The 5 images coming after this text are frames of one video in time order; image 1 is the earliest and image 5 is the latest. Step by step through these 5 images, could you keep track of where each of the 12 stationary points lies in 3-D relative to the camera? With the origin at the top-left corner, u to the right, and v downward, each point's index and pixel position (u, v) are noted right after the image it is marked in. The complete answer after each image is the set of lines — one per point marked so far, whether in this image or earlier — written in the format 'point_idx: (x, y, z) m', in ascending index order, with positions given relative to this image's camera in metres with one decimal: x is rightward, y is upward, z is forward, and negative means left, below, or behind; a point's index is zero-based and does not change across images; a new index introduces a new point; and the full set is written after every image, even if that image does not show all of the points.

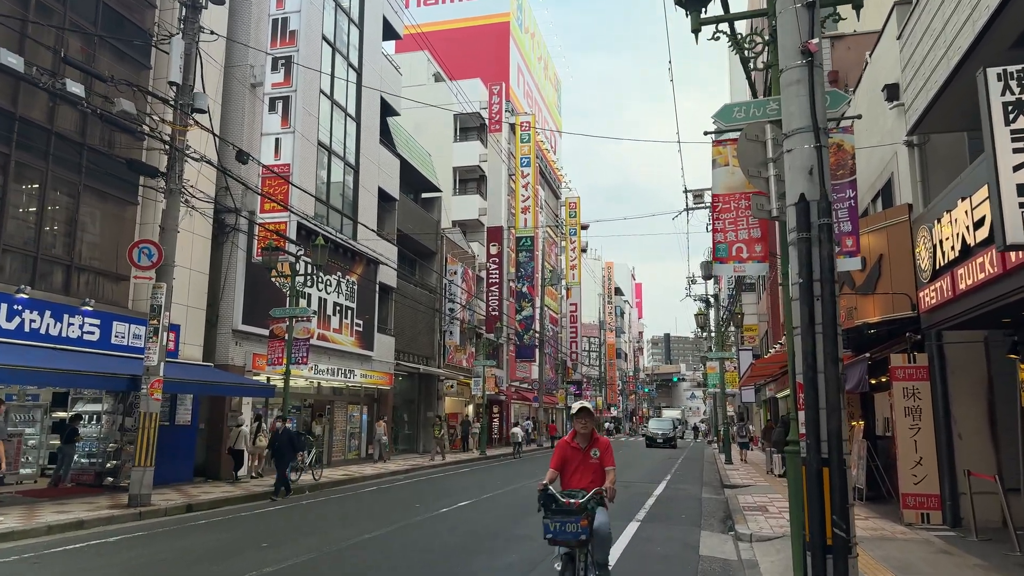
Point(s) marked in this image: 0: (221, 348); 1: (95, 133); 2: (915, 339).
0: (-7.8, -1.6, +18.9) m
1: (-9.4, +3.5, +15.9) m
2: (+6.6, -0.8, +11.5) m
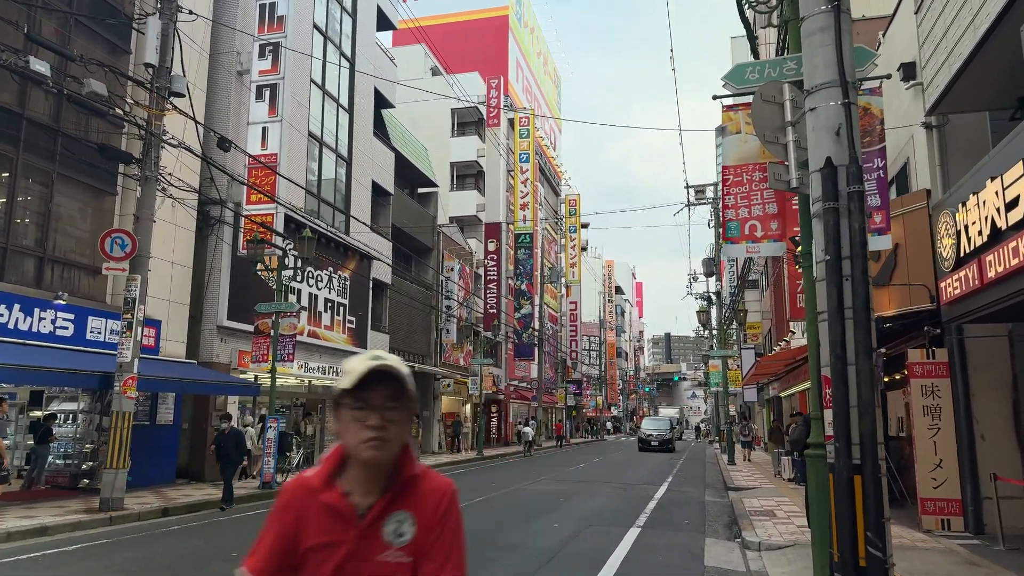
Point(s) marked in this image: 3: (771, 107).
0: (-7.9, -1.4, +18.2) m
1: (-9.5, +3.6, +15.2) m
2: (+6.4, -0.7, +10.8) m
3: (+2.0, +1.4, +5.4) m
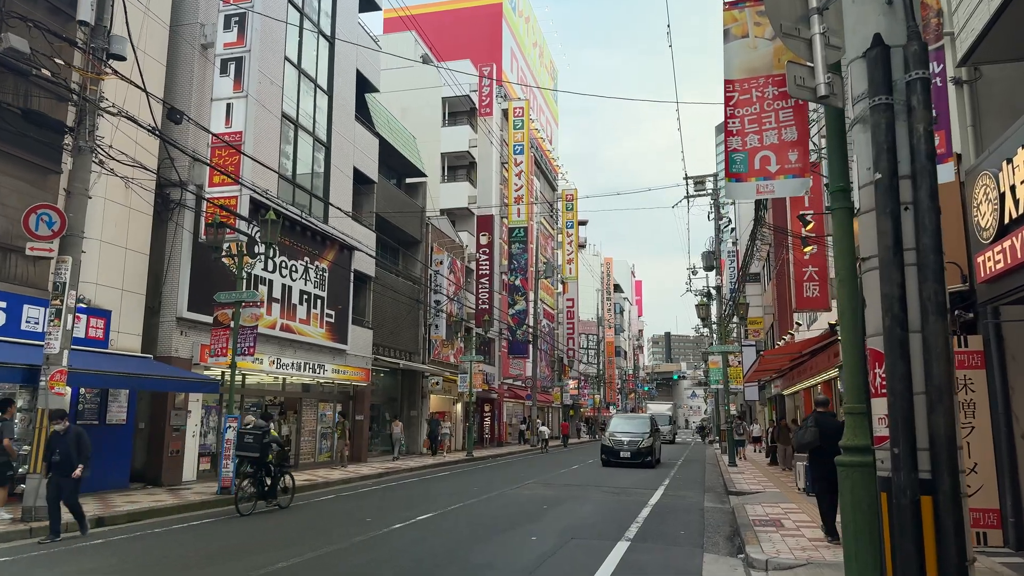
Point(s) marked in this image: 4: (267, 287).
0: (-8.3, -1.2, +16.8) m
1: (-9.9, +3.9, +13.8) m
2: (+6.0, -0.4, +9.4) m
3: (+1.6, +1.6, +4.0) m
4: (-6.9, 0.0, +19.9) m
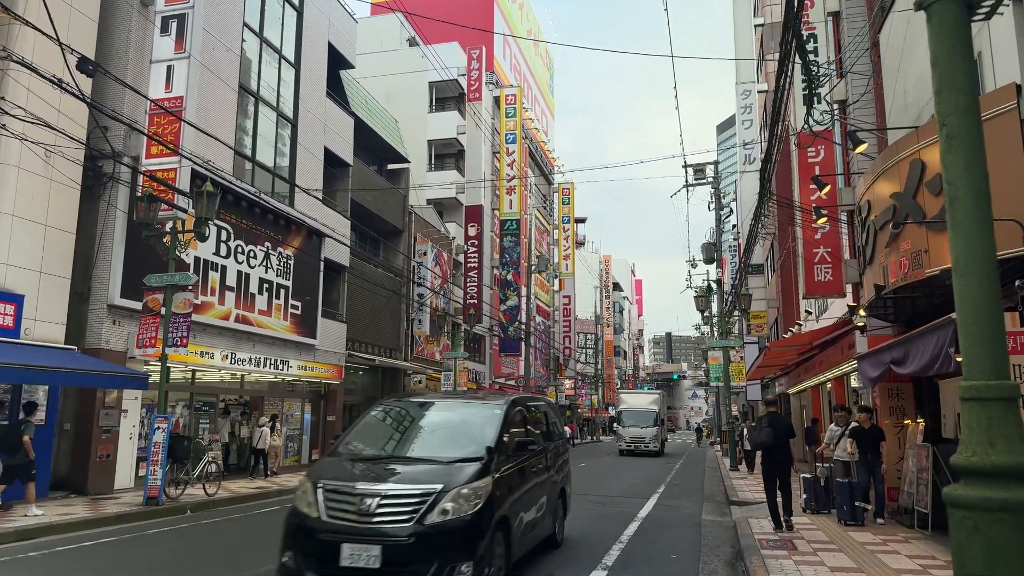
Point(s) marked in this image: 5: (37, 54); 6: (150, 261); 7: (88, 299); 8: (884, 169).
0: (-8.8, -0.8, +14.9) m
1: (-10.5, +4.2, +11.9) m
2: (+5.5, 0.0, +7.5) m
3: (+1.0, +2.0, +2.0) m
4: (-7.4, +0.4, +18.0) m
5: (-9.2, +4.5, +13.7) m
6: (-8.2, +0.6, +16.2) m
7: (-9.0, -0.2, +15.0) m
8: (+5.1, +1.6, +9.6) m
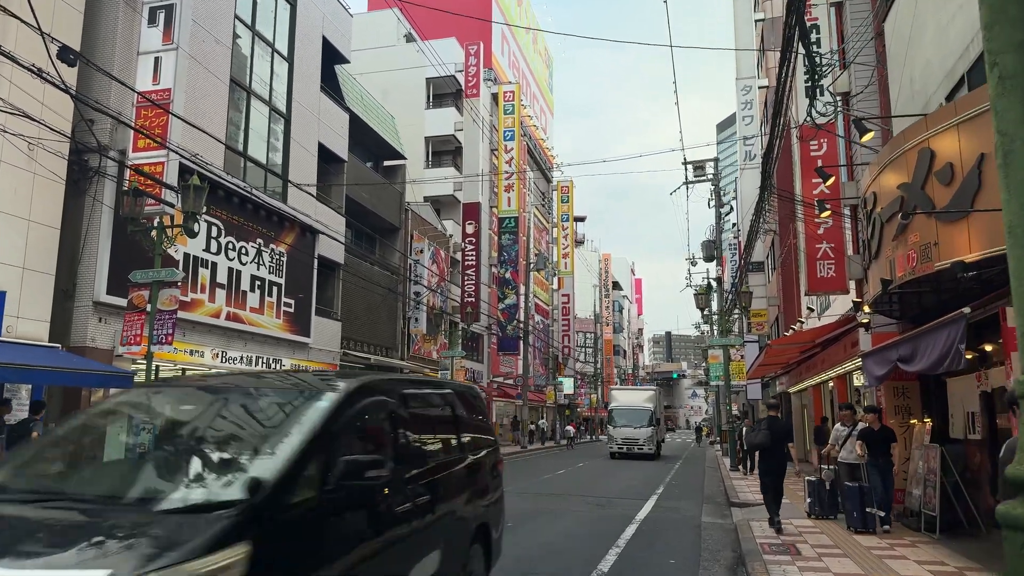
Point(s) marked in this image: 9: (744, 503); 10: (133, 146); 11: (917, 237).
0: (-8.9, -0.8, +14.6) m
1: (-10.6, +4.3, +11.6) m
2: (+5.4, 0.0, +7.2) m
3: (+0.9, +2.1, +1.7) m
4: (-7.5, +0.5, +17.6) m
5: (-9.3, +4.6, +13.3) m
6: (-8.3, +0.7, +15.9) m
7: (-9.1, -0.2, +14.7) m
8: (+5.0, +1.7, +9.3) m
9: (+4.4, -4.1, +13.5) m
10: (-8.2, +3.1, +15.3) m
11: (+4.8, +0.6, +8.5) m
